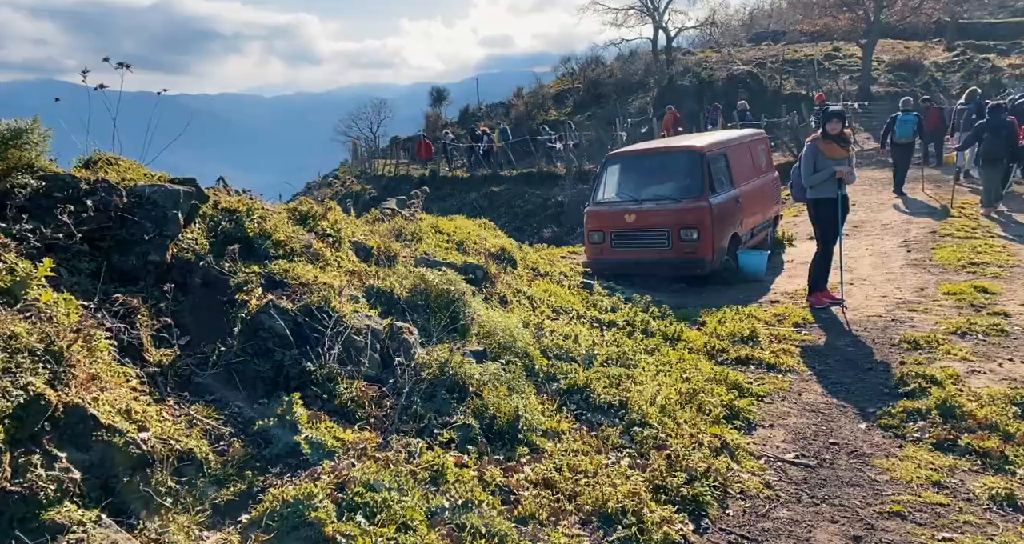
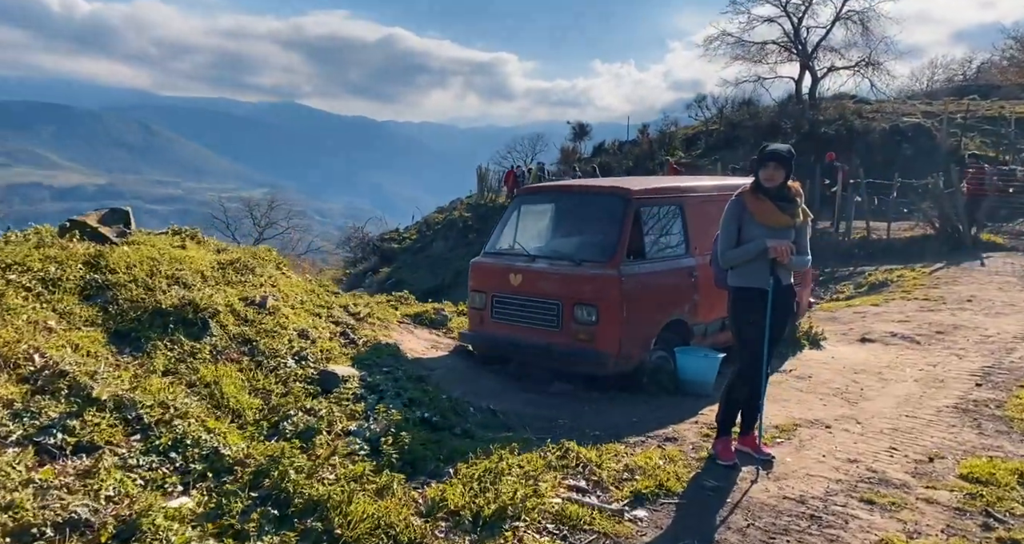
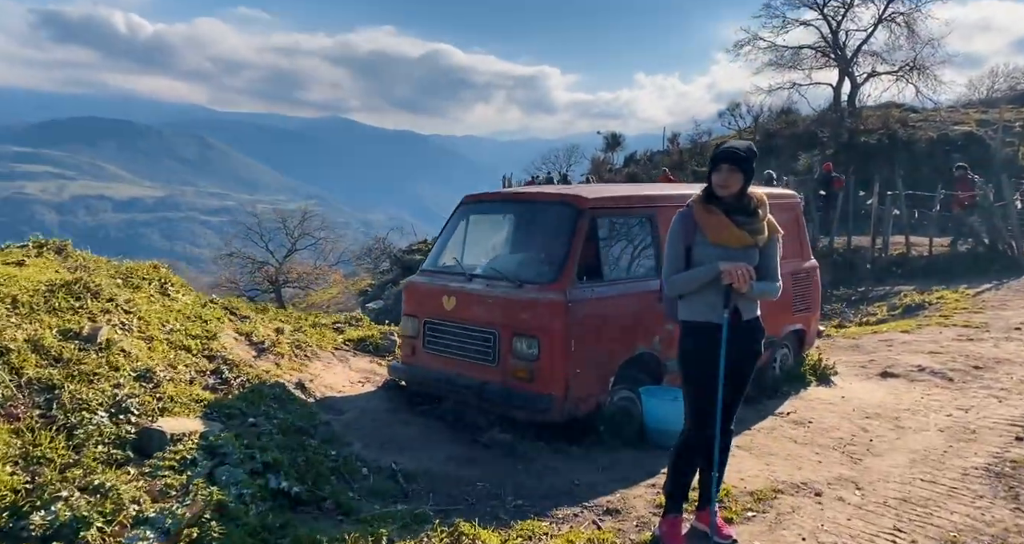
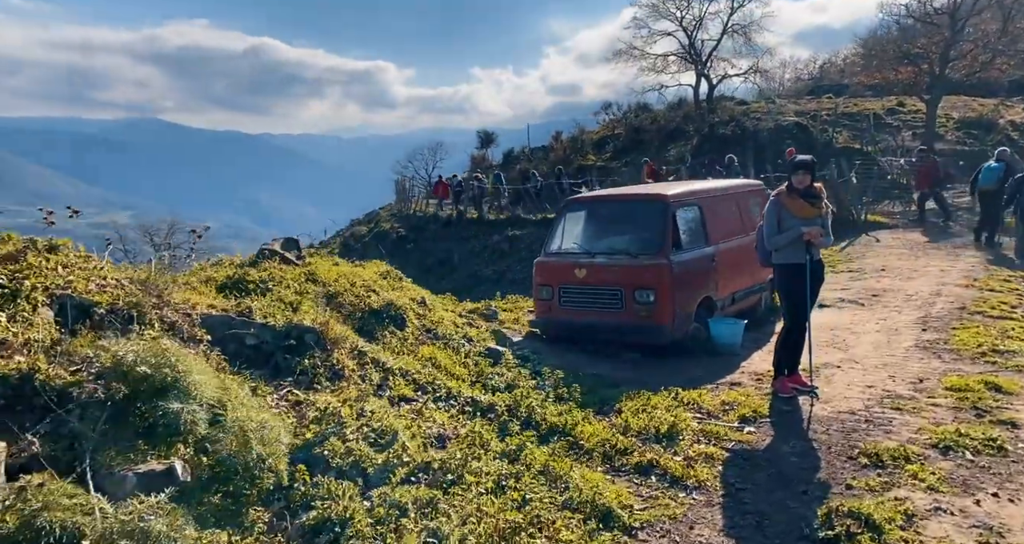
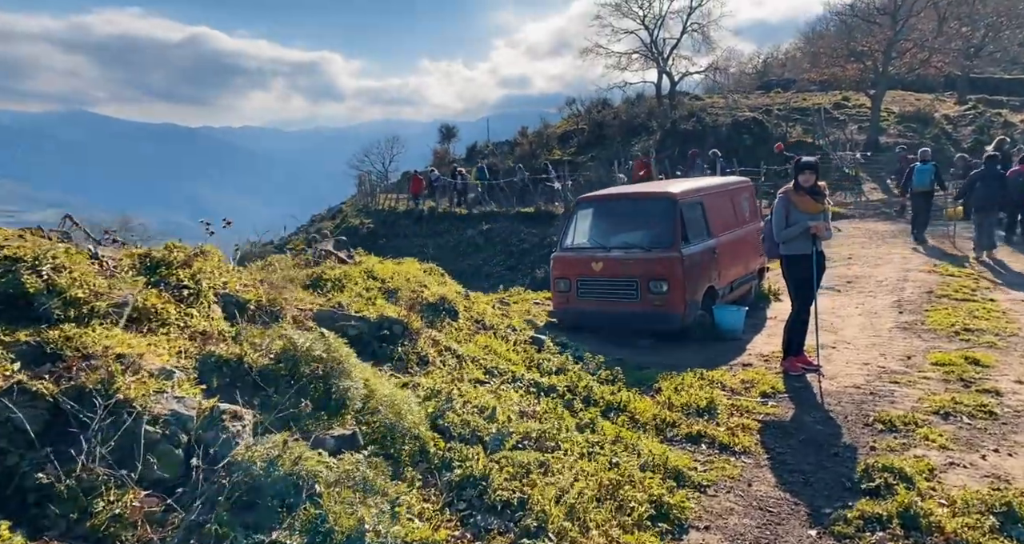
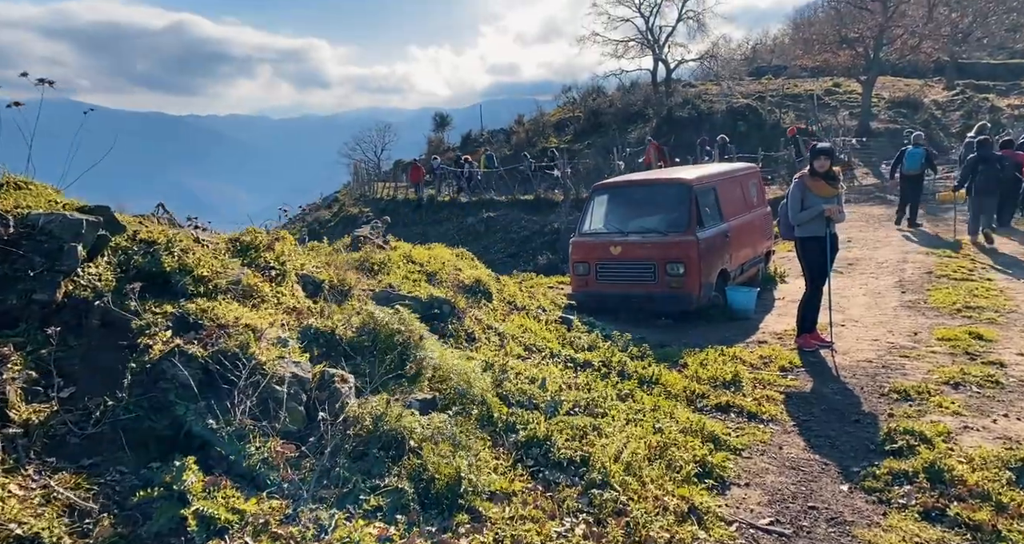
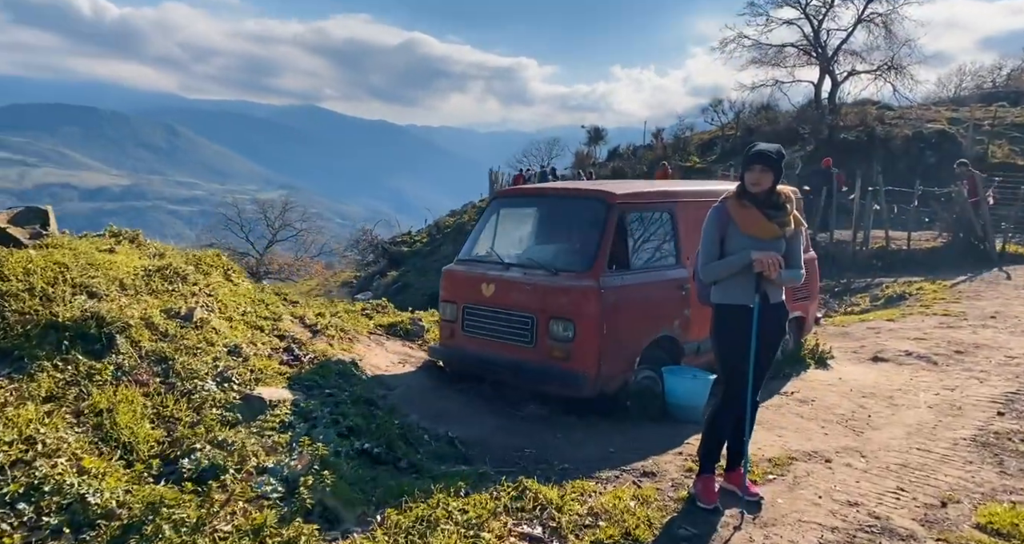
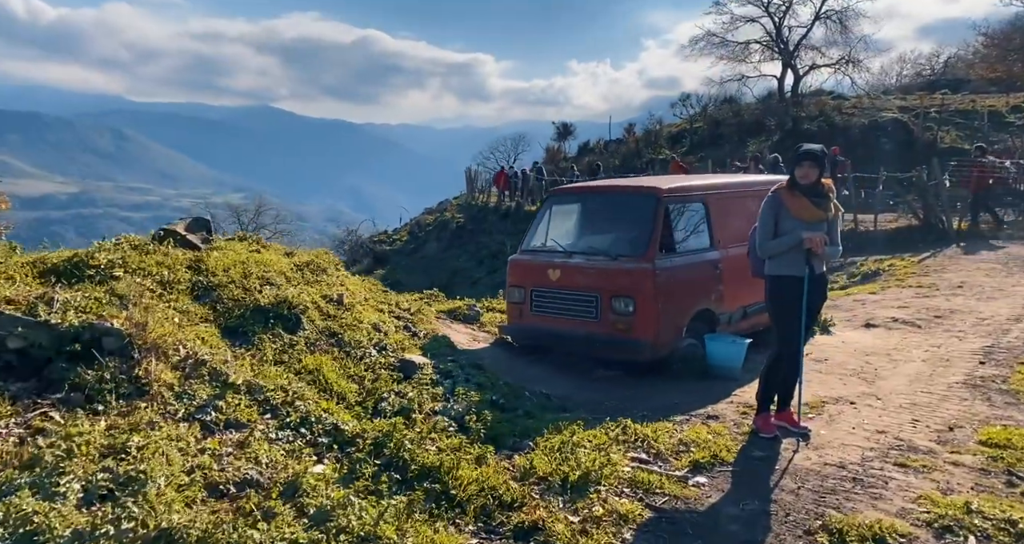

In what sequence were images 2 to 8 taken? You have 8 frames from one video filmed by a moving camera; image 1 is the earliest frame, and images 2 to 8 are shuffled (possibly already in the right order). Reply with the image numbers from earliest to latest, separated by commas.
6, 5, 4, 8, 2, 7, 3
